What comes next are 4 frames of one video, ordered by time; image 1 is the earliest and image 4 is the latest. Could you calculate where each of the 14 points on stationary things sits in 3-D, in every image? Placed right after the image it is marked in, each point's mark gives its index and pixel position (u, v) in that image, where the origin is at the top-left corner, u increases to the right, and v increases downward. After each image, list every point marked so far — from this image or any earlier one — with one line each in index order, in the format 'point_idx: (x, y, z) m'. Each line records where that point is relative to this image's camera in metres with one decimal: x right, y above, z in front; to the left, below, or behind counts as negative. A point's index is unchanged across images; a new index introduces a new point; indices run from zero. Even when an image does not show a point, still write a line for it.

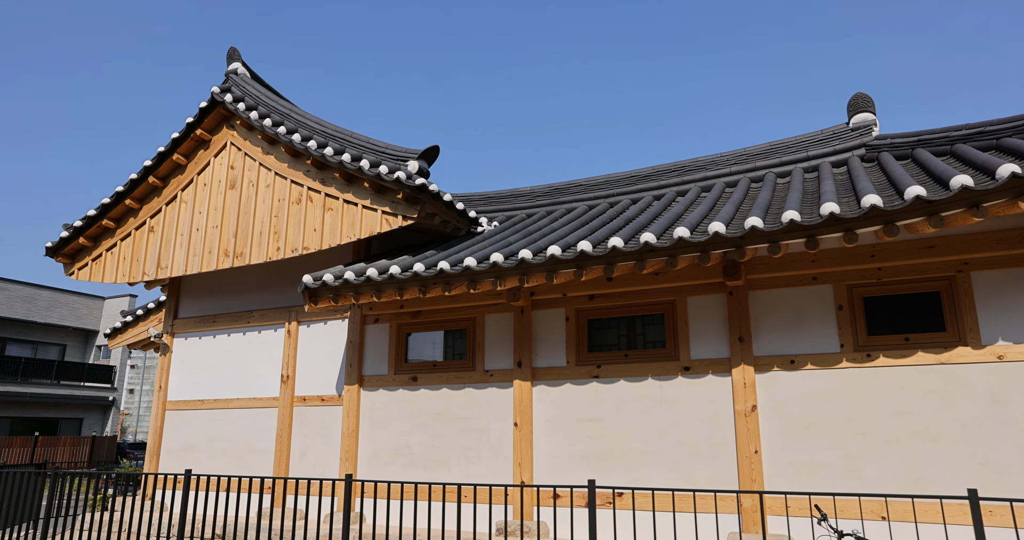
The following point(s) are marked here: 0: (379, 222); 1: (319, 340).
0: (-1.4, +0.5, +6.8) m
1: (-2.4, -0.9, +7.8) m
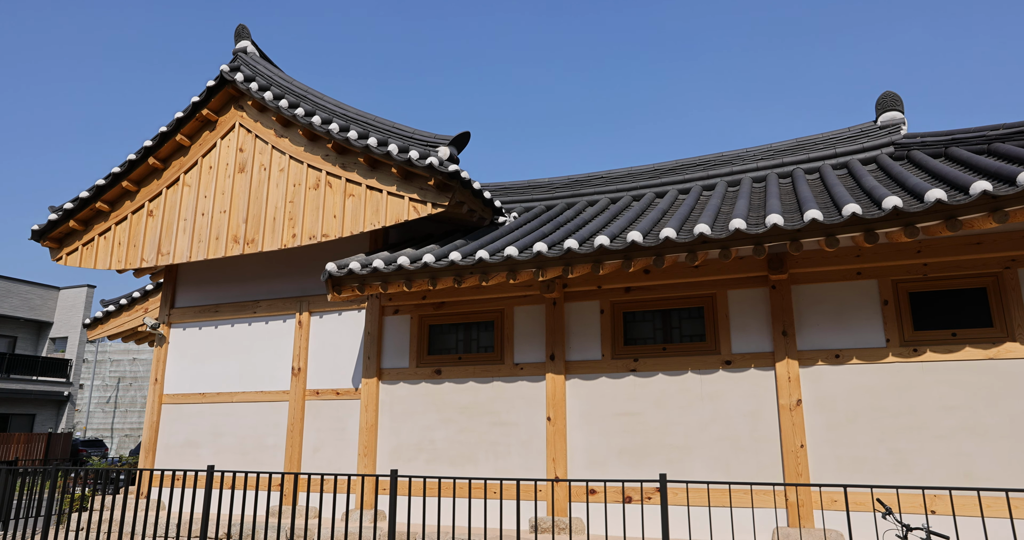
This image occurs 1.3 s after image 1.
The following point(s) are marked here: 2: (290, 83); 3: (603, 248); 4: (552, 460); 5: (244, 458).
0: (-1.1, +0.6, +6.6) m
1: (-2.1, -0.7, +7.5) m
2: (-2.7, +2.2, +7.7) m
3: (+0.8, +0.2, +5.3) m
4: (+0.4, -1.8, +6.1) m
5: (-3.2, -2.2, +7.6) m
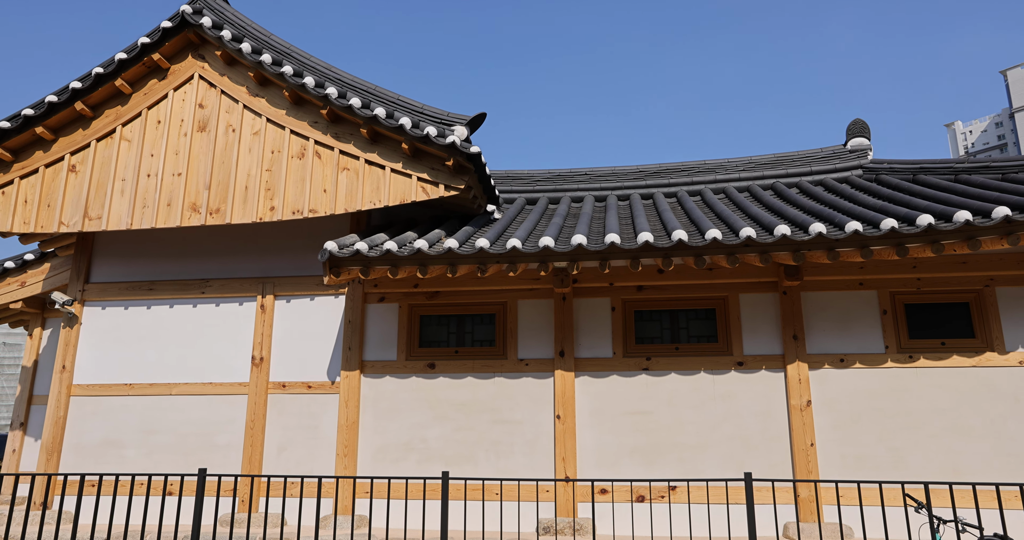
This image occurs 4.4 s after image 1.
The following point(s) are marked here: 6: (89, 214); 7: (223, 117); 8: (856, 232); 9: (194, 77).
0: (-0.9, +0.8, +6.1) m
1: (-2.2, -0.5, +6.8) m
2: (-2.6, +2.5, +6.8) m
3: (+1.1, +0.2, +5.3) m
4: (+0.5, -1.8, +5.9) m
5: (-3.4, -2.0, +6.6) m
6: (-4.4, +0.6, +6.7) m
7: (-3.0, +1.6, +6.7) m
8: (+2.7, +0.3, +5.0) m
9: (-3.4, +2.1, +6.9) m
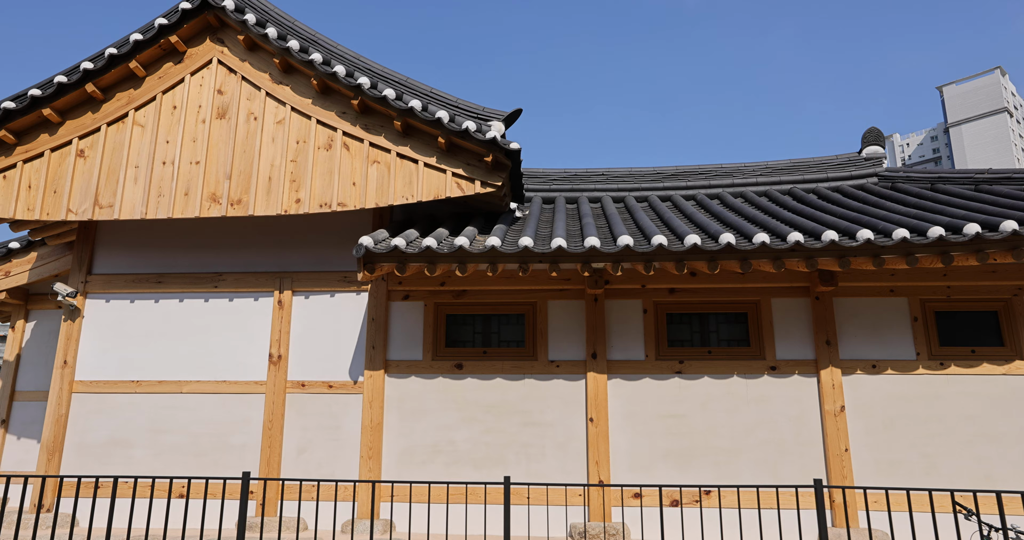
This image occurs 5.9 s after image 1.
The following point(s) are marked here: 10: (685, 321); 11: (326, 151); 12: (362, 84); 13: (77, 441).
0: (-0.6, +0.8, +6.0) m
1: (-1.9, -0.5, +6.6) m
2: (-2.3, +2.5, +6.6) m
3: (+1.5, +0.2, +5.2) m
4: (+0.8, -1.8, +5.9) m
5: (-3.1, -1.9, +6.3) m
6: (-4.1, +0.7, +6.4) m
7: (-2.7, +1.7, +6.5) m
8: (+3.1, +0.2, +5.0) m
9: (-3.1, +2.2, +6.6) m
10: (+1.7, -0.5, +6.2) m
11: (-1.8, +1.2, +6.2) m
12: (-1.4, +1.7, +5.9) m
13: (-4.5, -1.7, +6.5) m
